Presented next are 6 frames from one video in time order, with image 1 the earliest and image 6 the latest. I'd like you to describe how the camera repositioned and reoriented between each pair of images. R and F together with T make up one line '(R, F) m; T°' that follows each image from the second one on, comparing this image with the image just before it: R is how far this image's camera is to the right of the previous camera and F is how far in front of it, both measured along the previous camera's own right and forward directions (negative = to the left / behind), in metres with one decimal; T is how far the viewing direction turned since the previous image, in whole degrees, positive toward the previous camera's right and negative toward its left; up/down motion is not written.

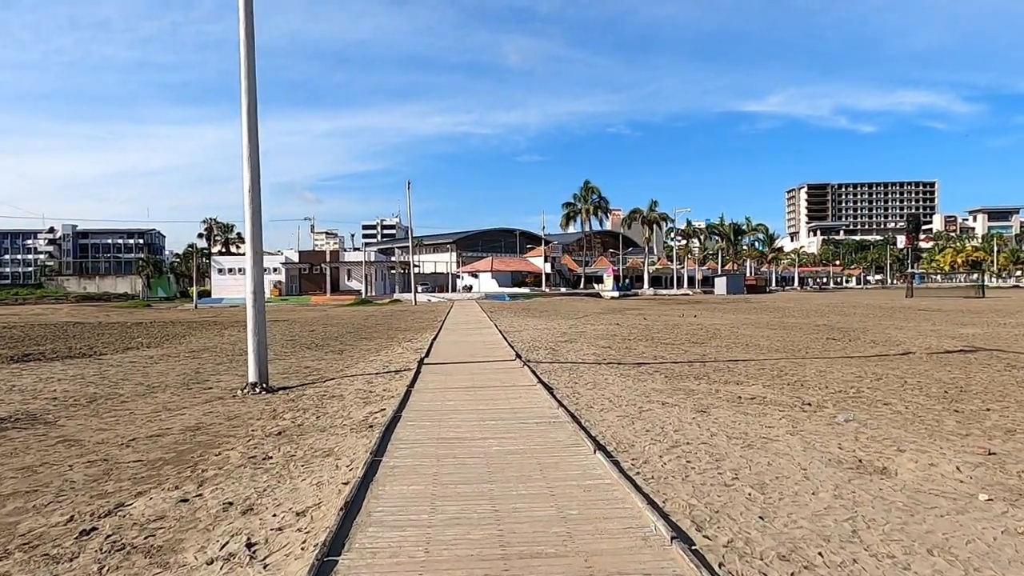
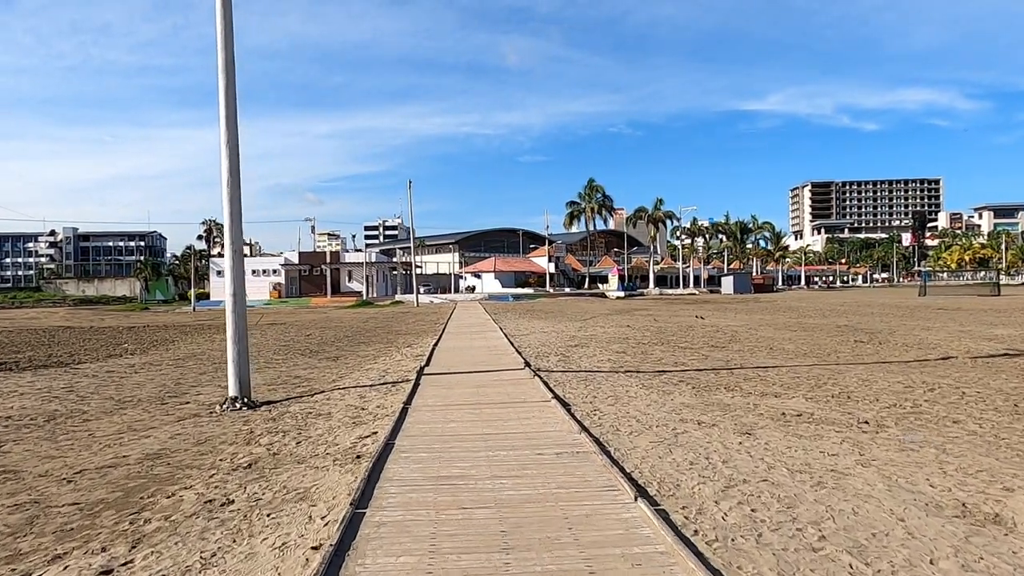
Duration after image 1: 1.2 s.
(-0.1, +1.5) m; 0°
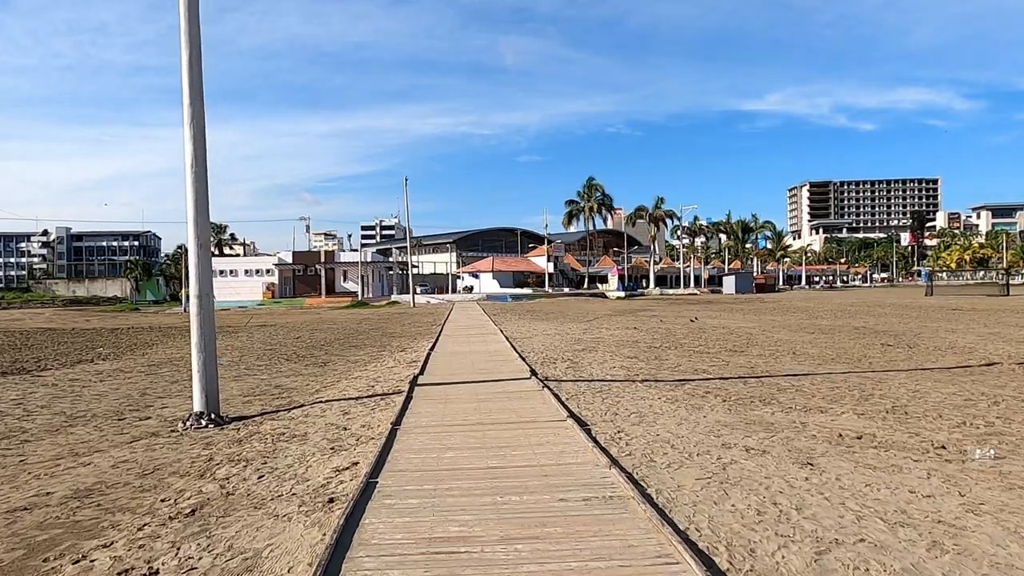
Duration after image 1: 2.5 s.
(-0.1, +1.6) m; 0°
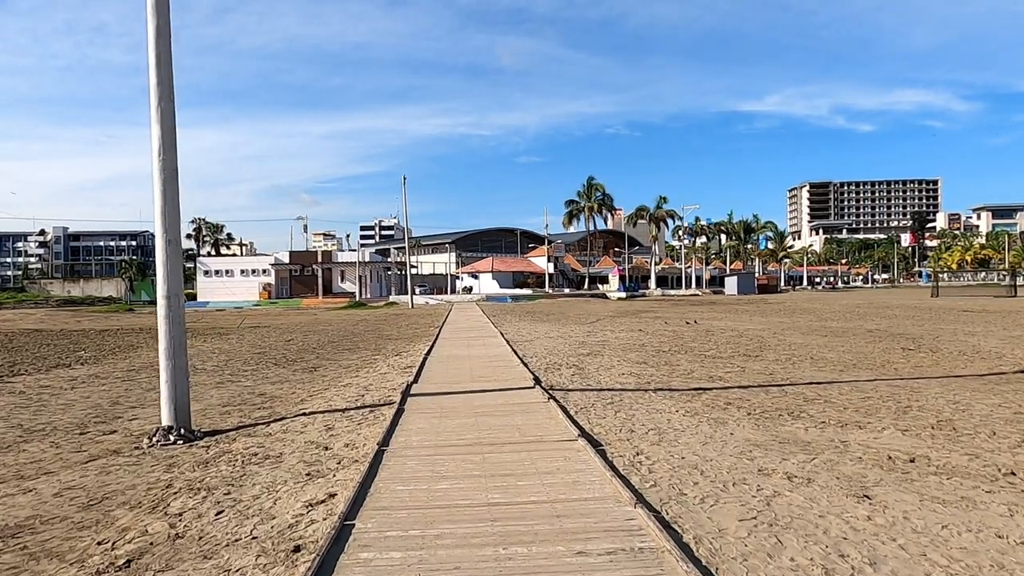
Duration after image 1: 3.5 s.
(0.0, +1.1) m; 0°
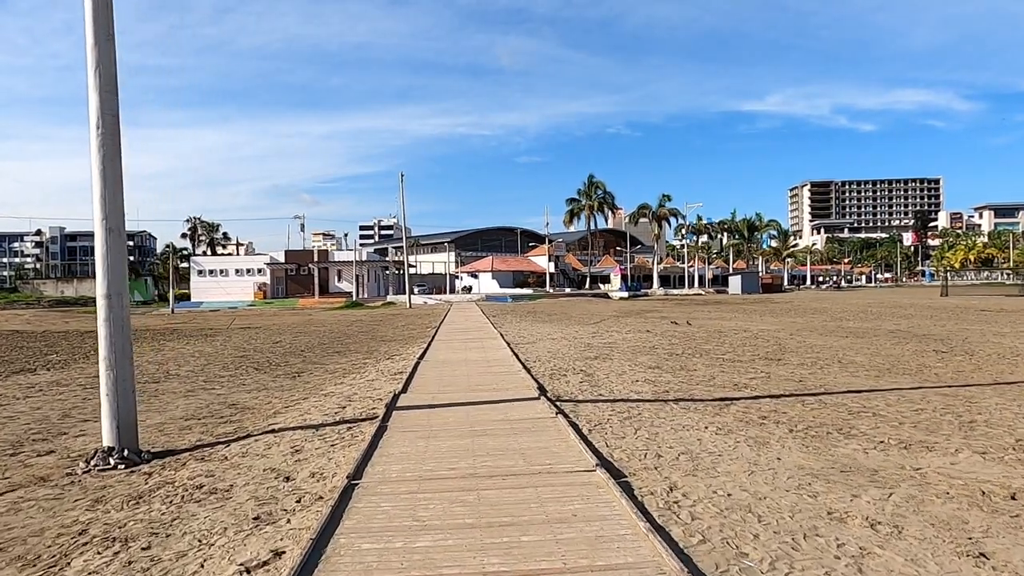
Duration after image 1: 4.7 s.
(0.0, +1.5) m; 0°
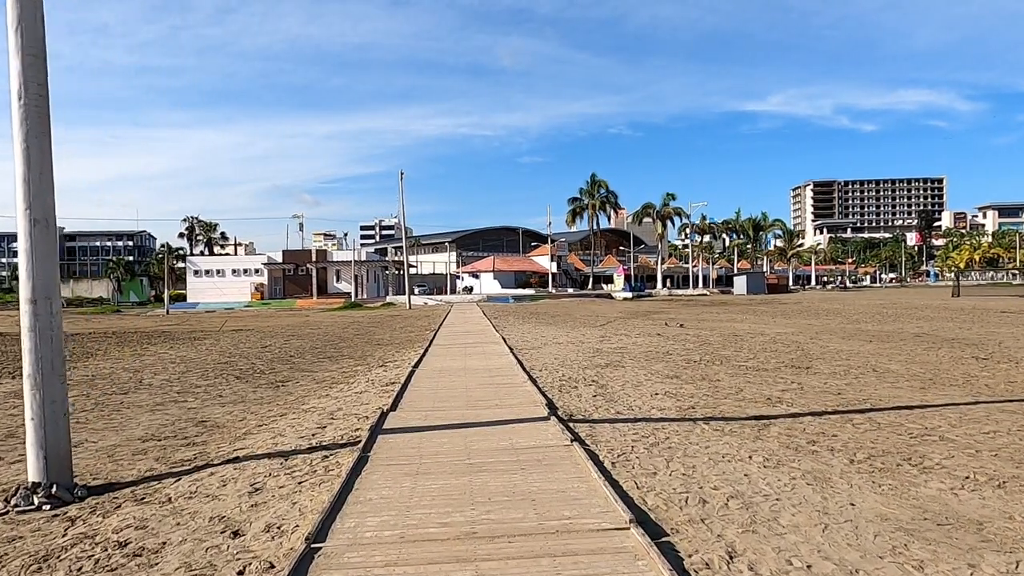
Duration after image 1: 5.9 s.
(-0.1, +1.5) m; 0°
